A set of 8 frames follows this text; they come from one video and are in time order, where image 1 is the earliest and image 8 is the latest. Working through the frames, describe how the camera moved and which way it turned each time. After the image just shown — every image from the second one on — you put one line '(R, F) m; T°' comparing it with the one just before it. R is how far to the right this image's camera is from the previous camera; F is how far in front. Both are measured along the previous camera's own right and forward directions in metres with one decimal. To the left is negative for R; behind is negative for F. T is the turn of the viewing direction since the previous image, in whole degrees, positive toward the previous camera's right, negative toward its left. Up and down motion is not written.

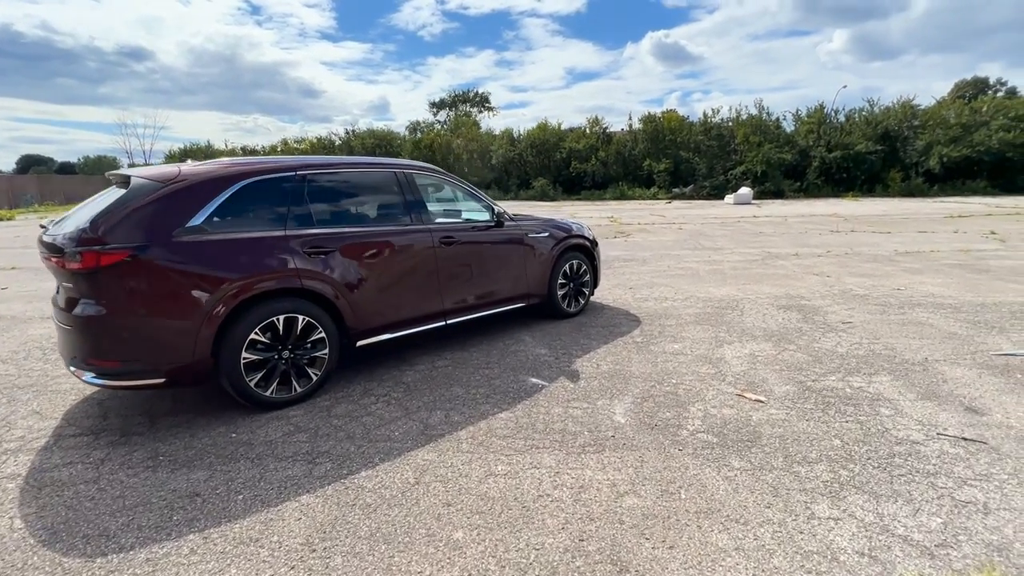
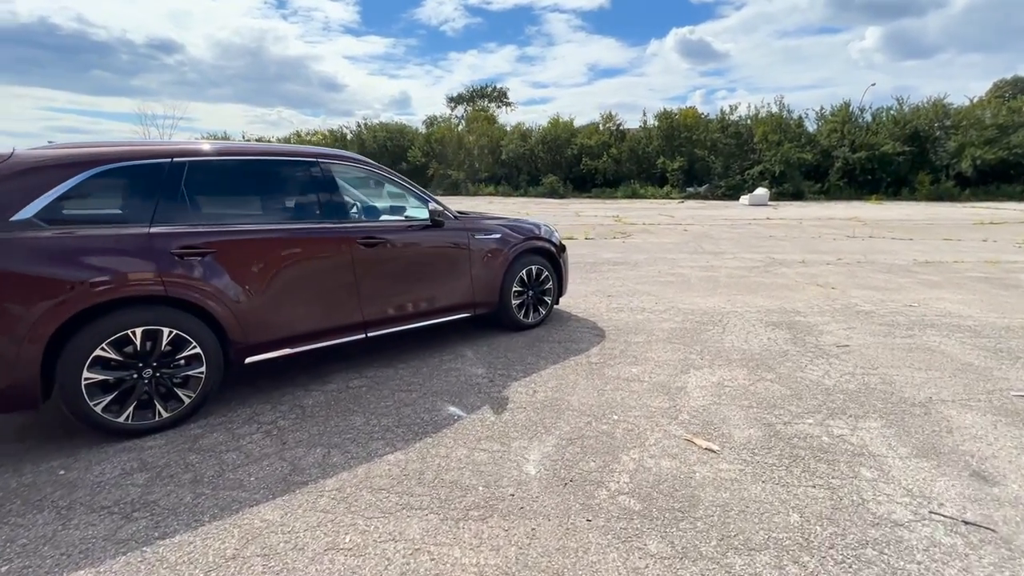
(+0.8, +0.7) m; -2°
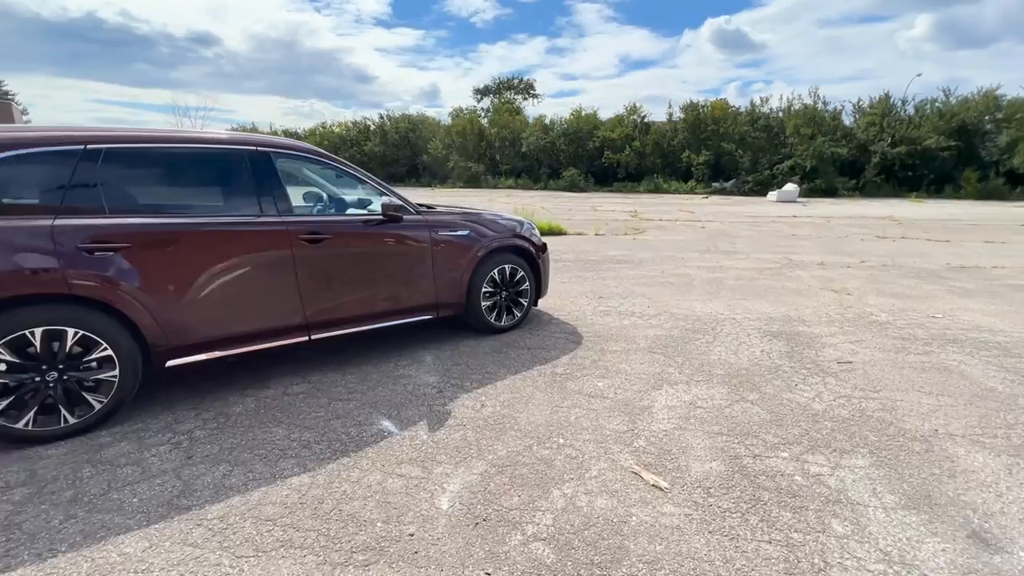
(+0.6, +0.4) m; -3°
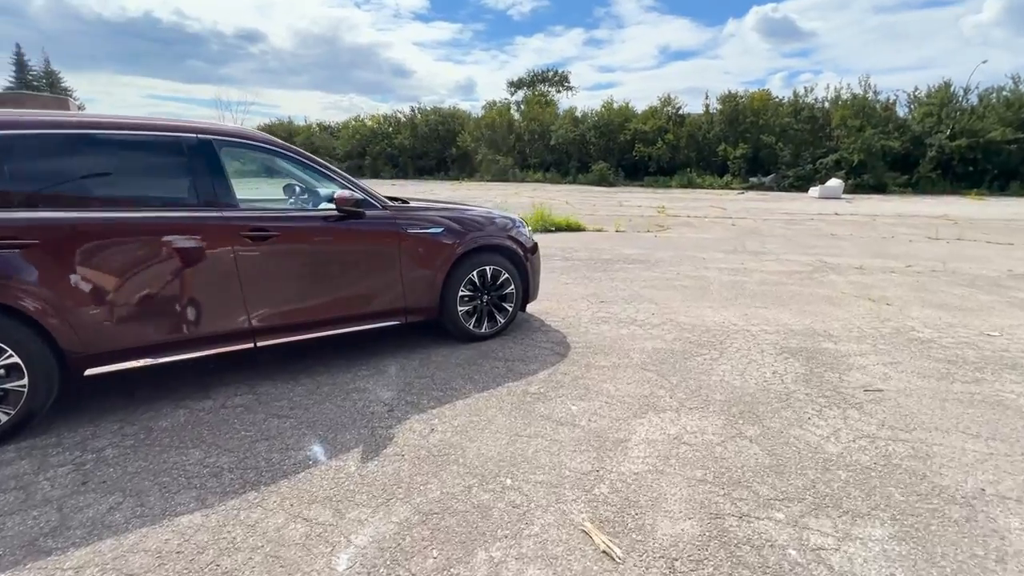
(+0.5, +0.5) m; -4°
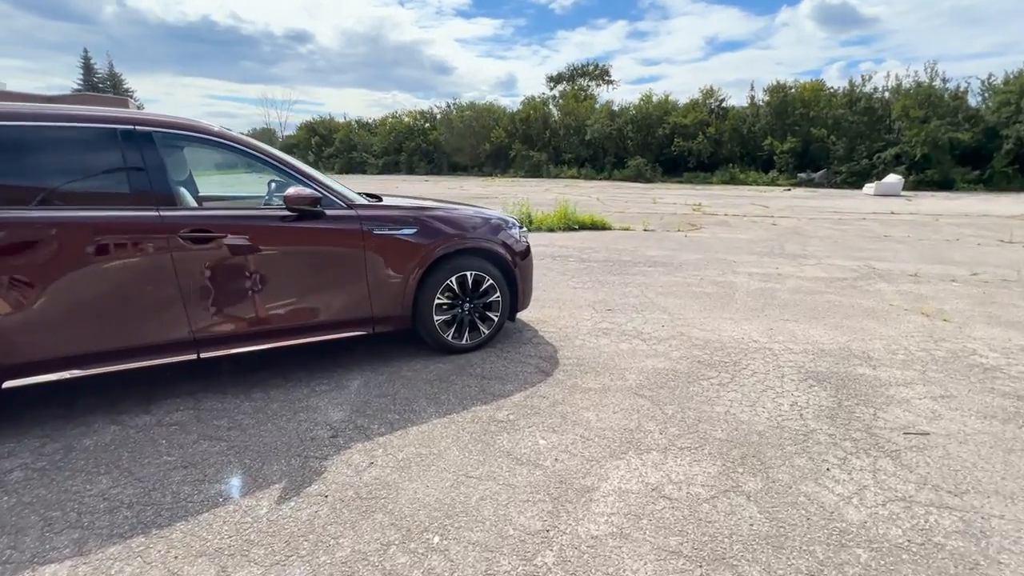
(+0.5, +0.5) m; -5°
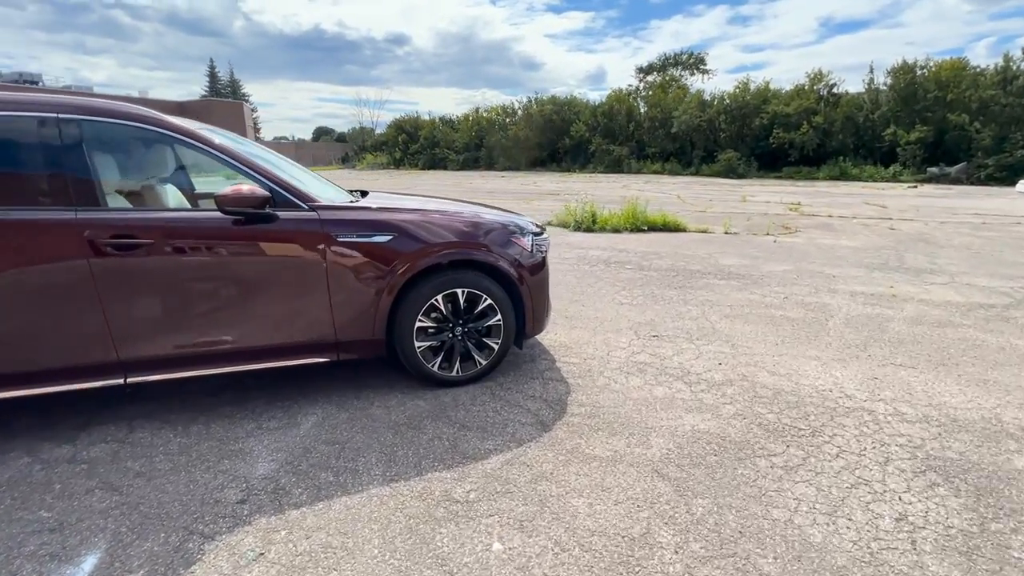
(+0.6, +0.9) m; -10°
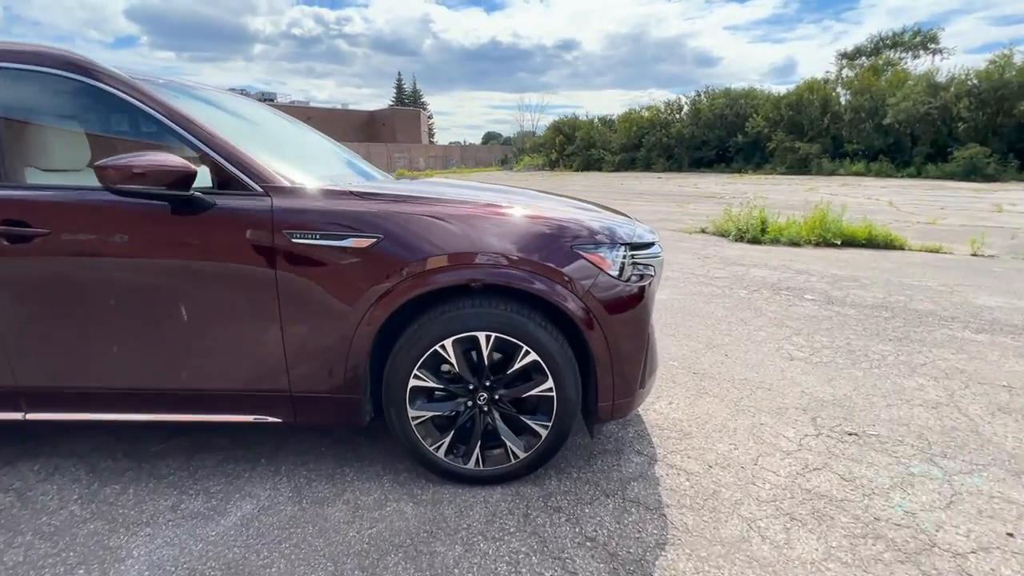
(+0.4, +1.5) m; -18°
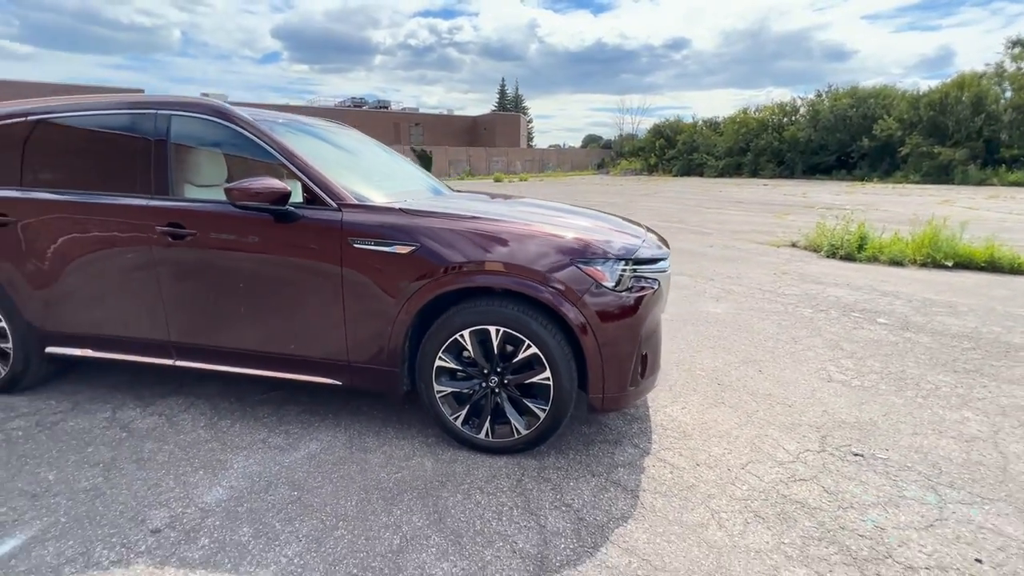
(+0.4, -0.4) m; -11°
